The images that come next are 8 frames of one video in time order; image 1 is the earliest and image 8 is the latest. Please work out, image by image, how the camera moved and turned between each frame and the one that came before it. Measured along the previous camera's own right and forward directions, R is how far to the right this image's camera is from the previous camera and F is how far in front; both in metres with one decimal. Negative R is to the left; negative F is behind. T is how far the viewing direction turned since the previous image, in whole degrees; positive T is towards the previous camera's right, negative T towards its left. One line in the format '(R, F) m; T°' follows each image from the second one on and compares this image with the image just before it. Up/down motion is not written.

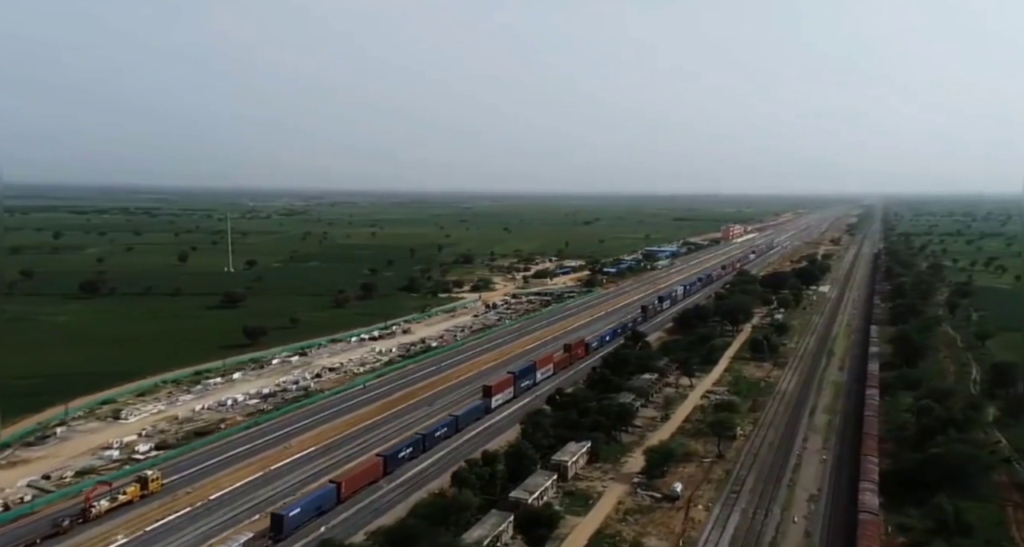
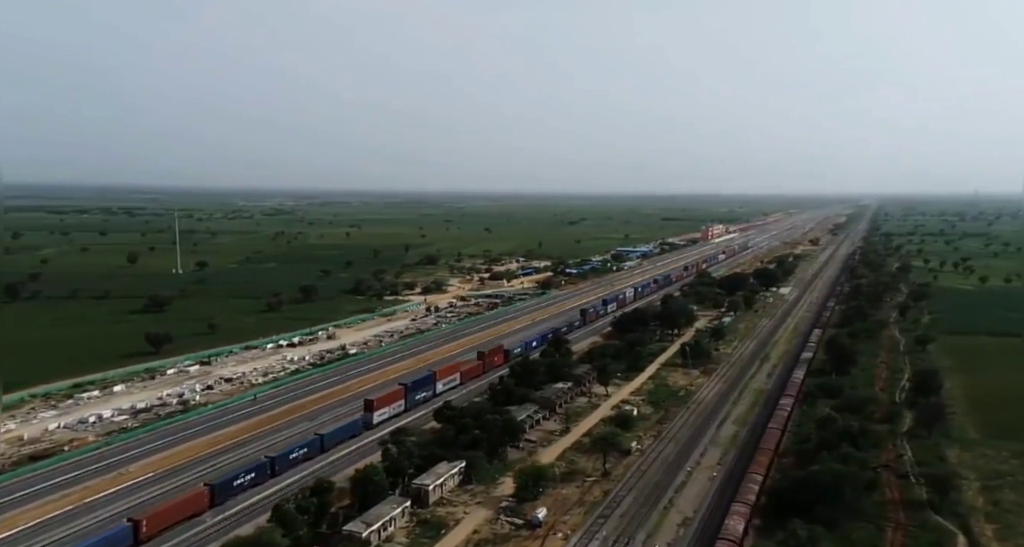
(+1.9, +1.0) m; +1°
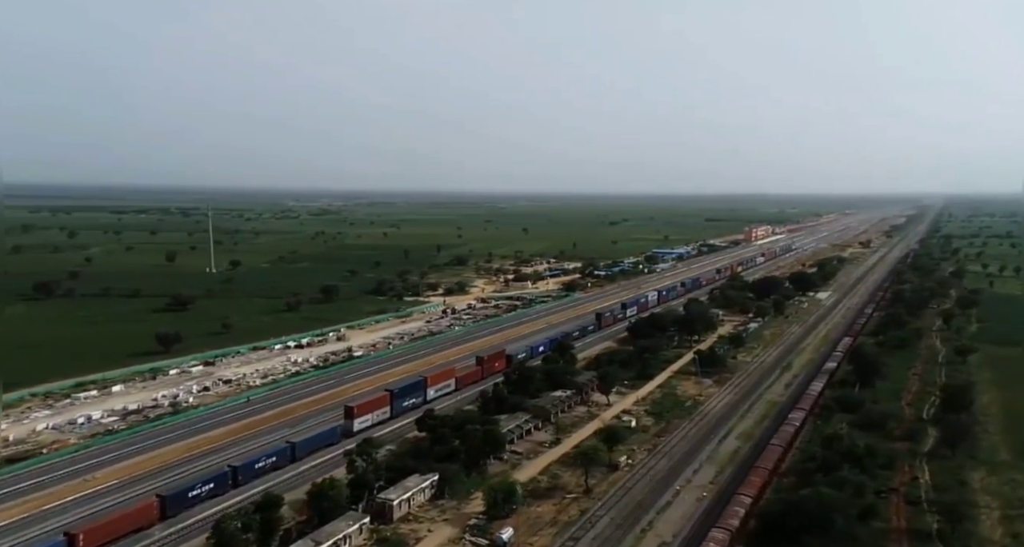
(+1.0, +0.7) m; -3°
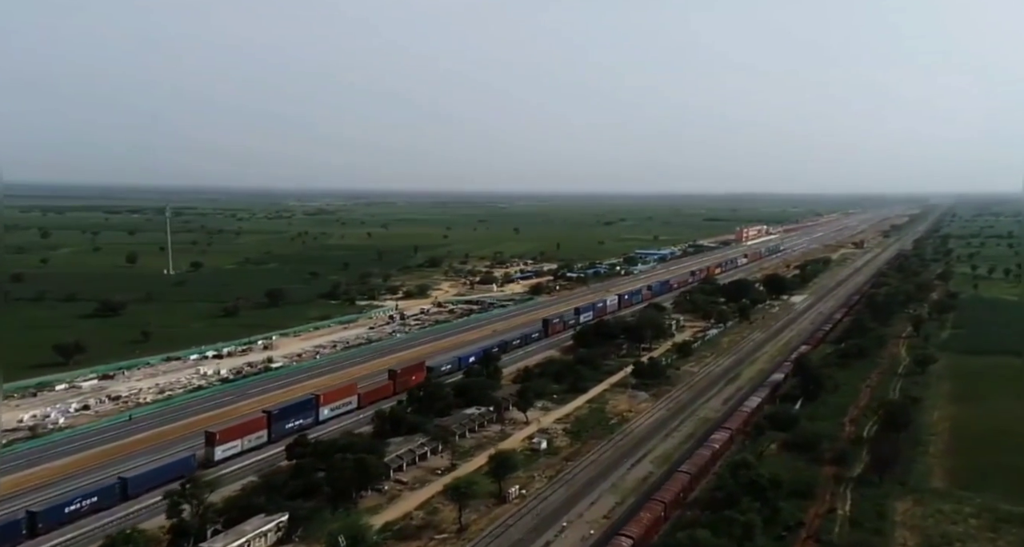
(+1.9, +1.4) m; 0°
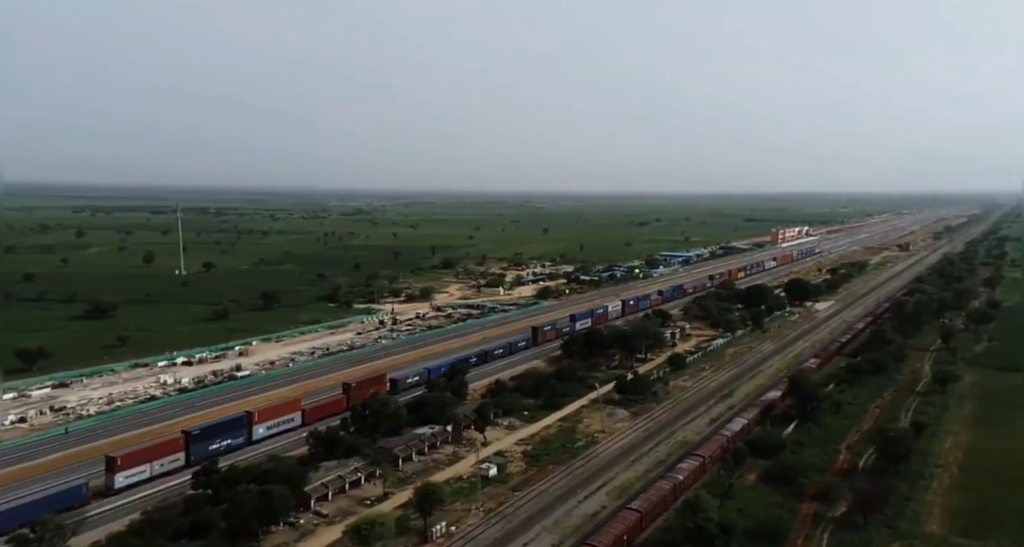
(+1.5, +1.4) m; -3°
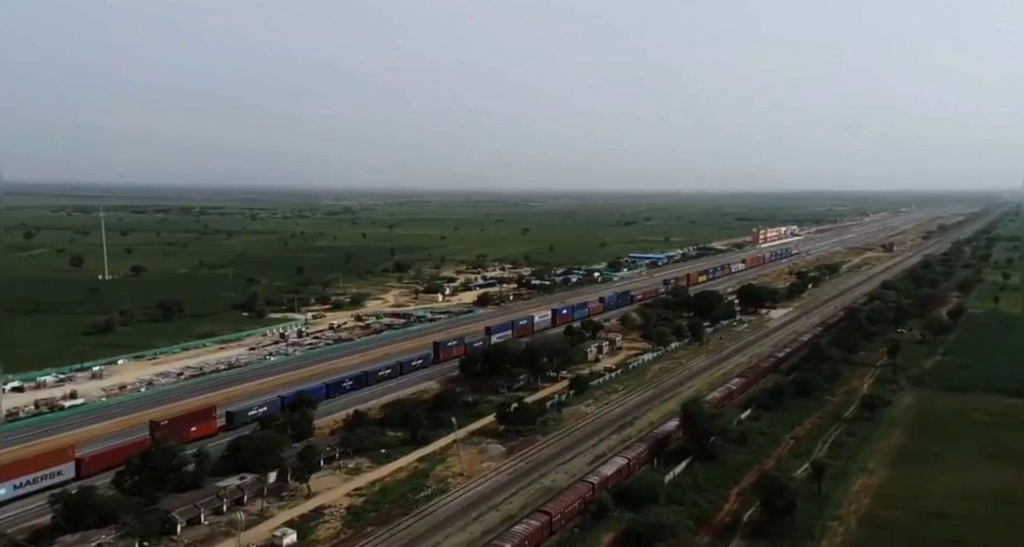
(+2.7, +2.5) m; +1°
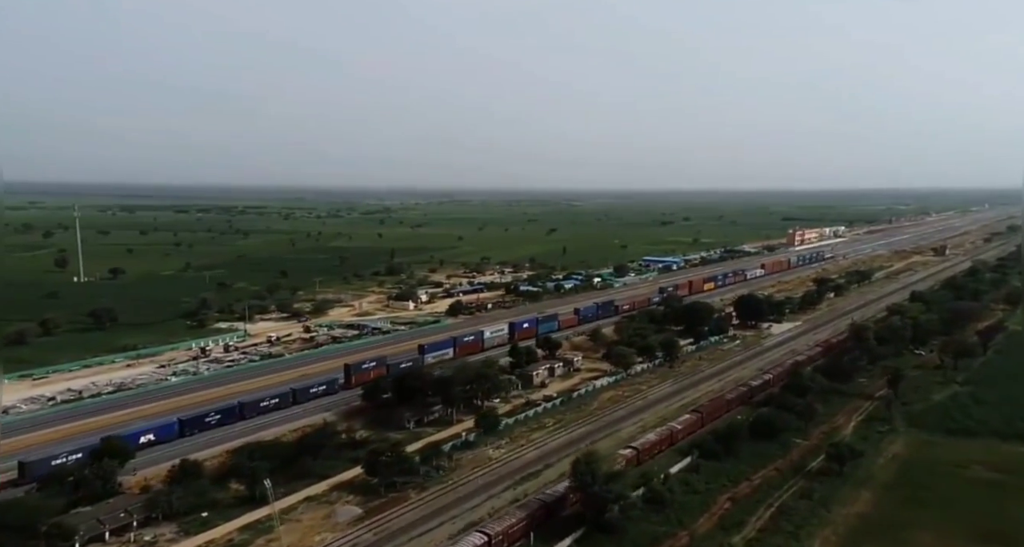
(+2.9, +3.1) m; -3°
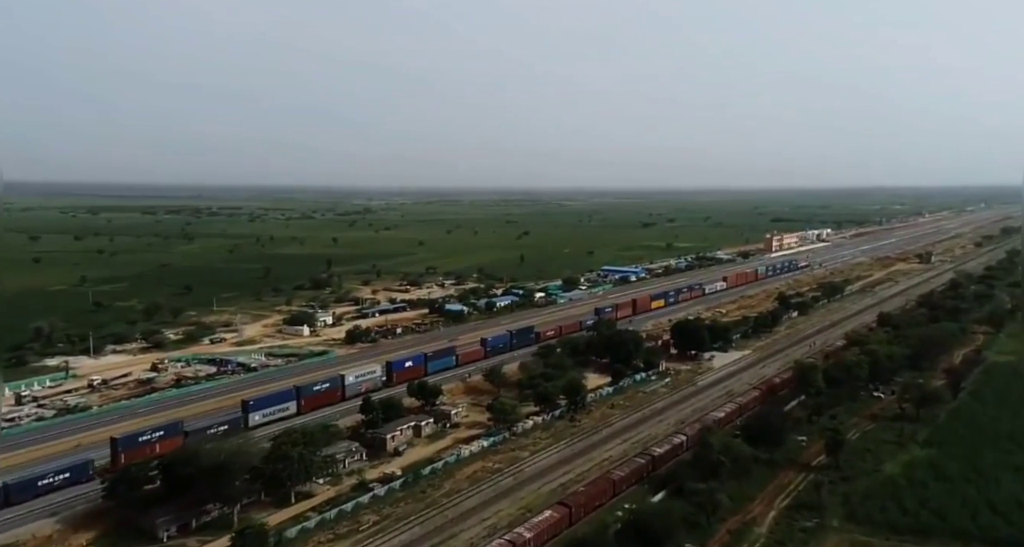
(+3.2, +4.7) m; +1°
